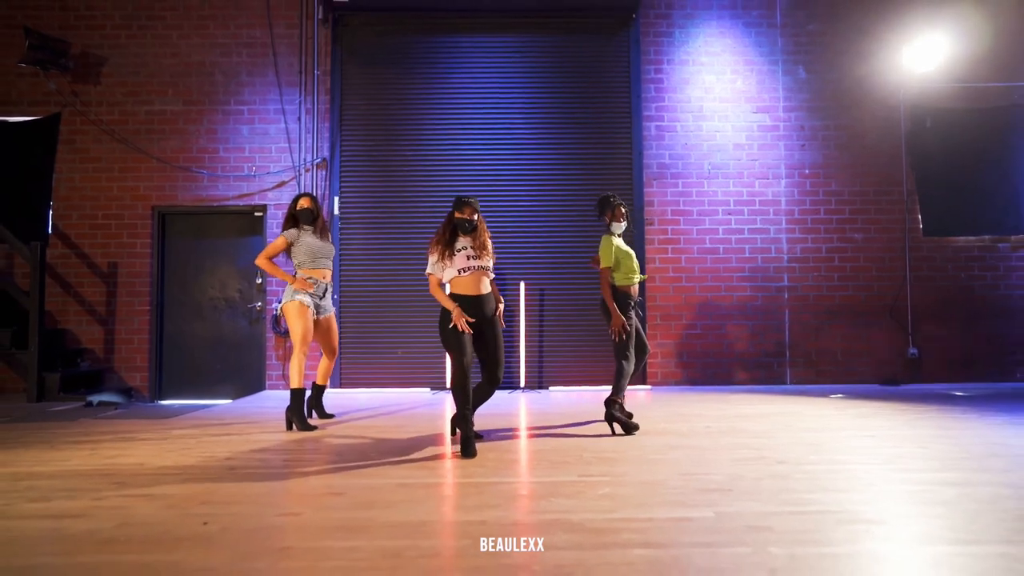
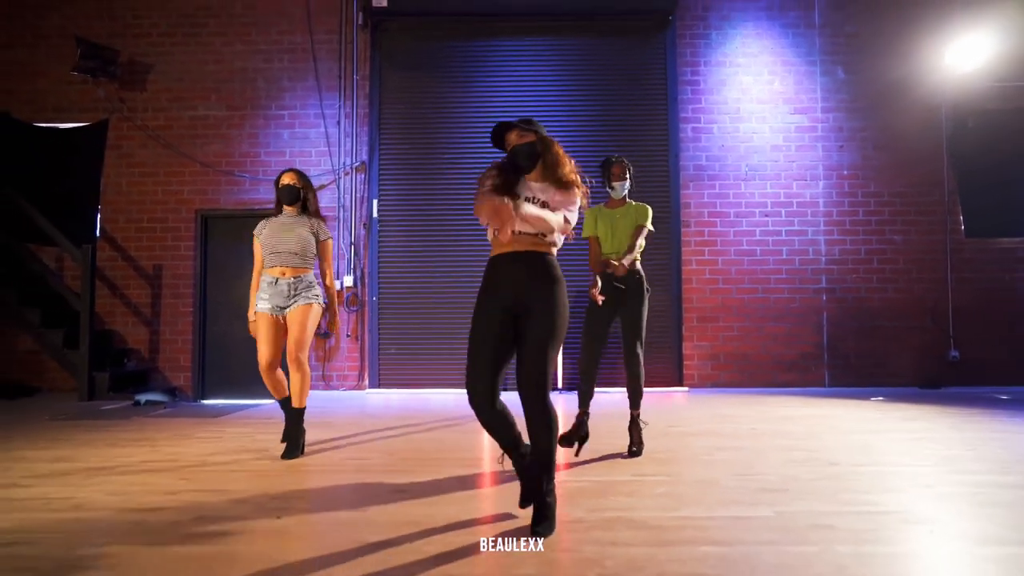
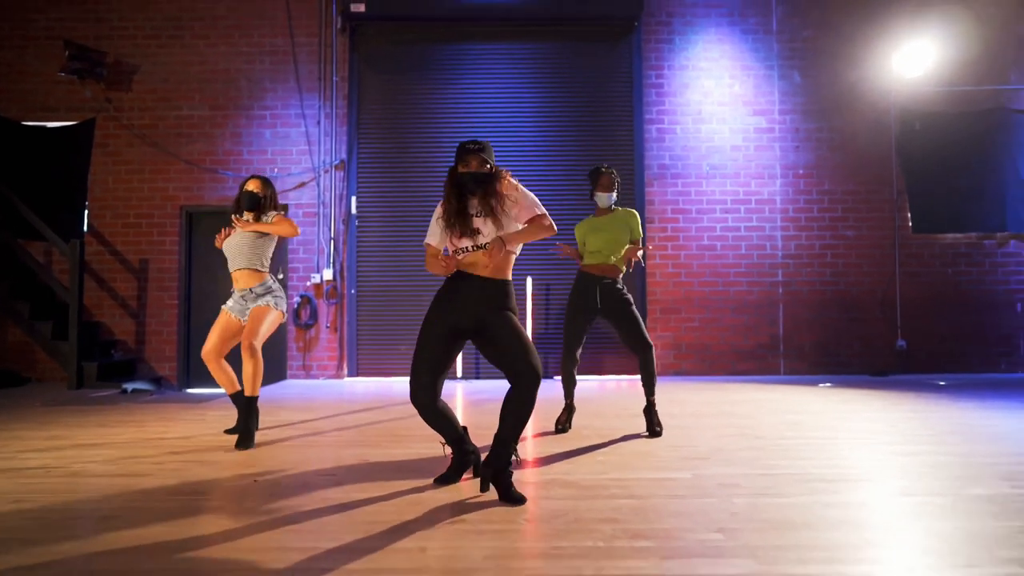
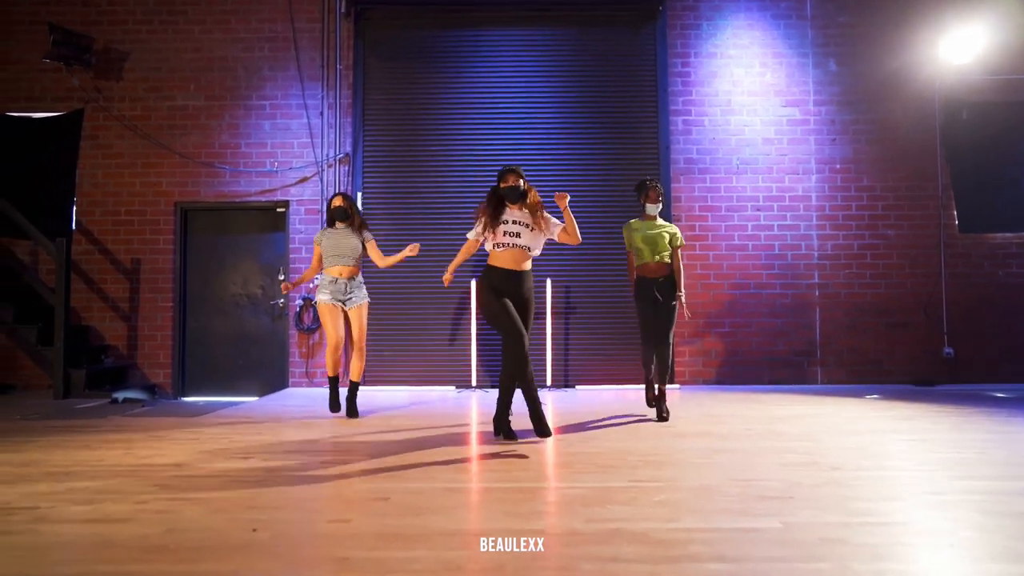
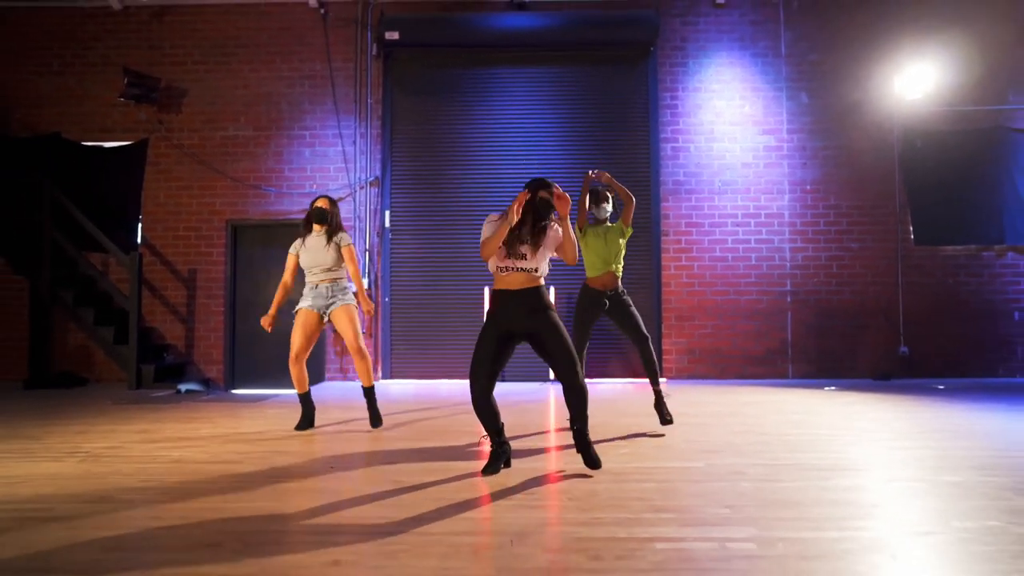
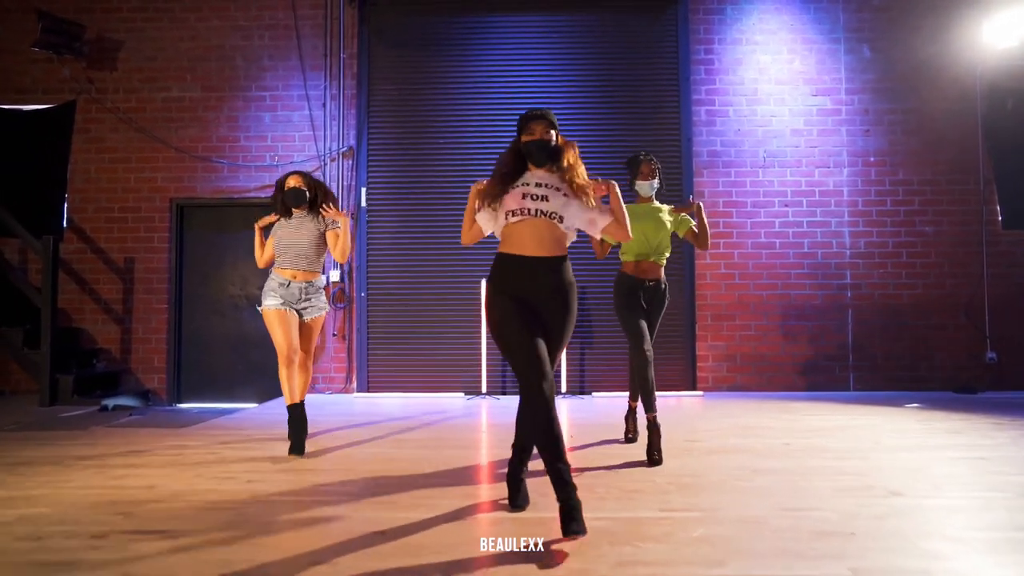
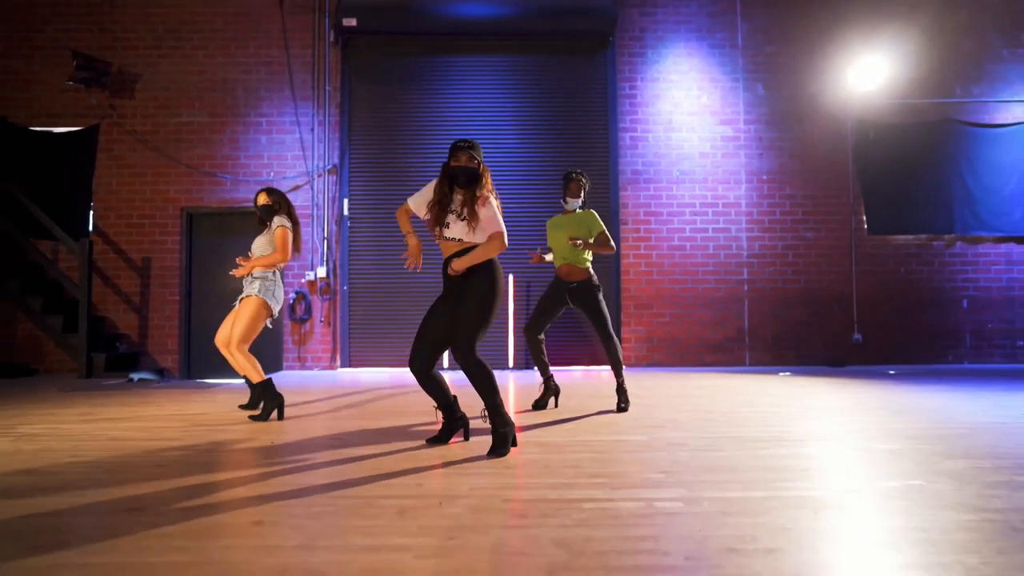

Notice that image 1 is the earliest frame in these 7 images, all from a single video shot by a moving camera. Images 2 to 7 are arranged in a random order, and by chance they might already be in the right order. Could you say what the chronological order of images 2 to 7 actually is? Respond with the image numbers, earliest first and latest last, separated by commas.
4, 6, 2, 5, 3, 7
